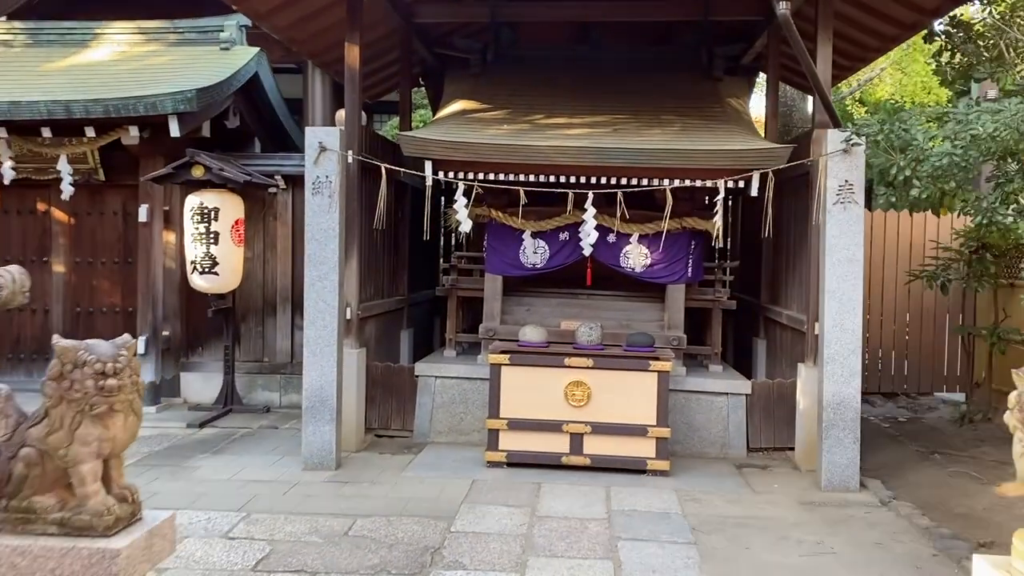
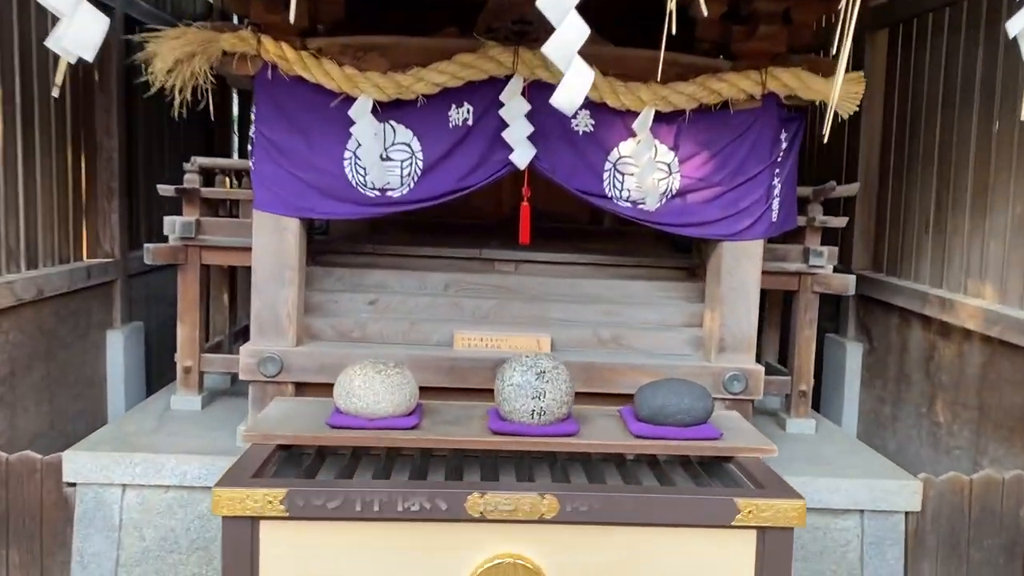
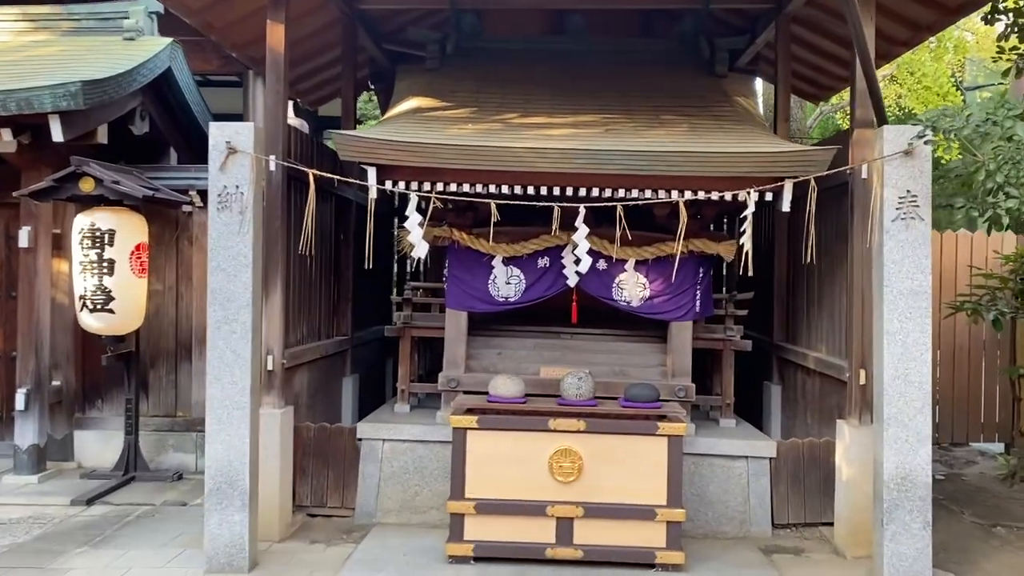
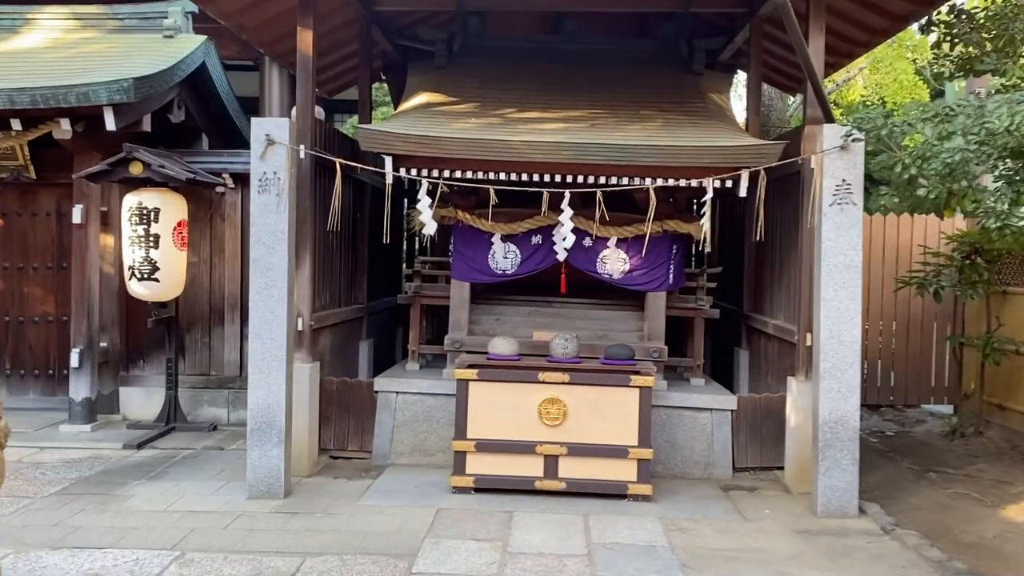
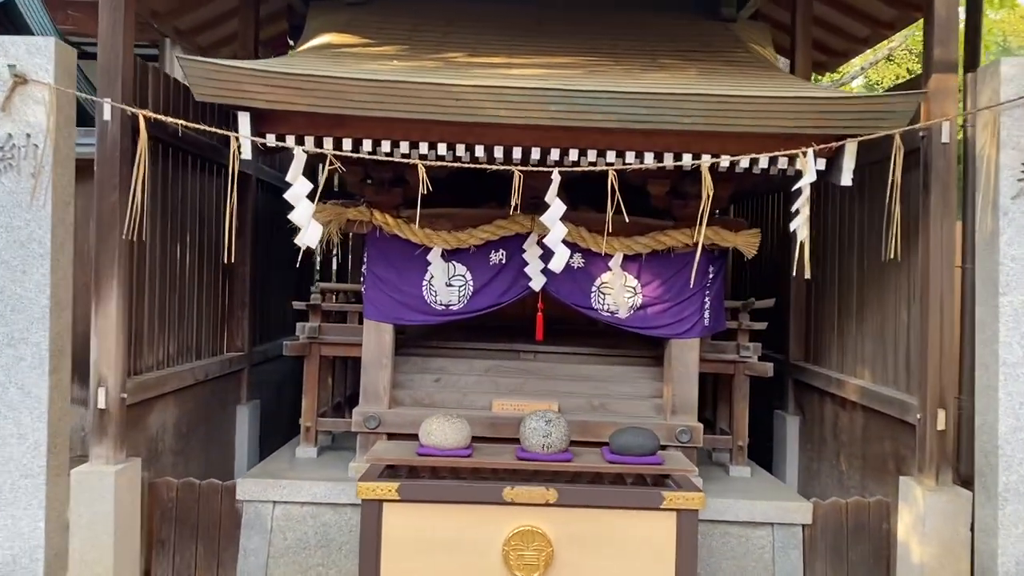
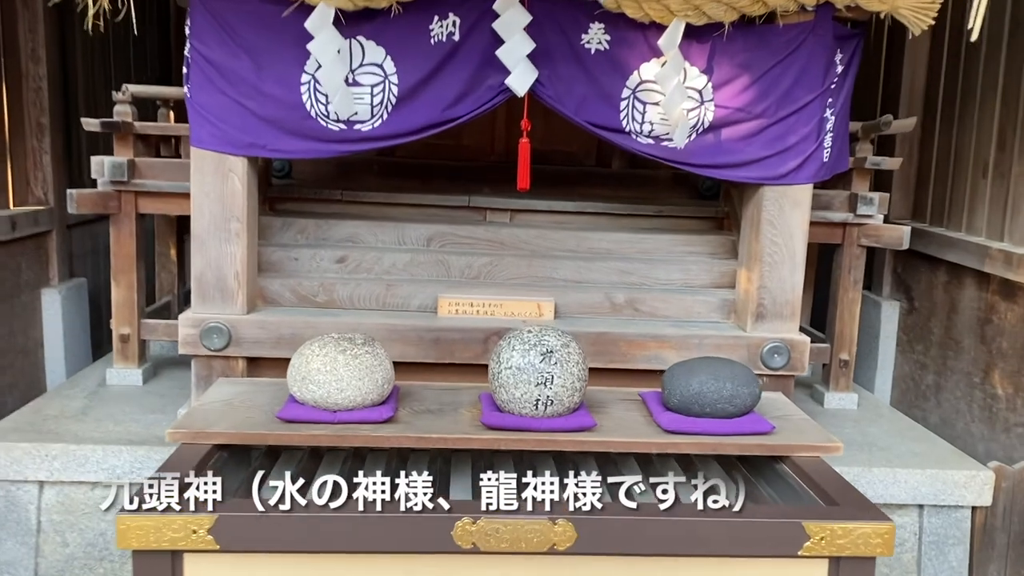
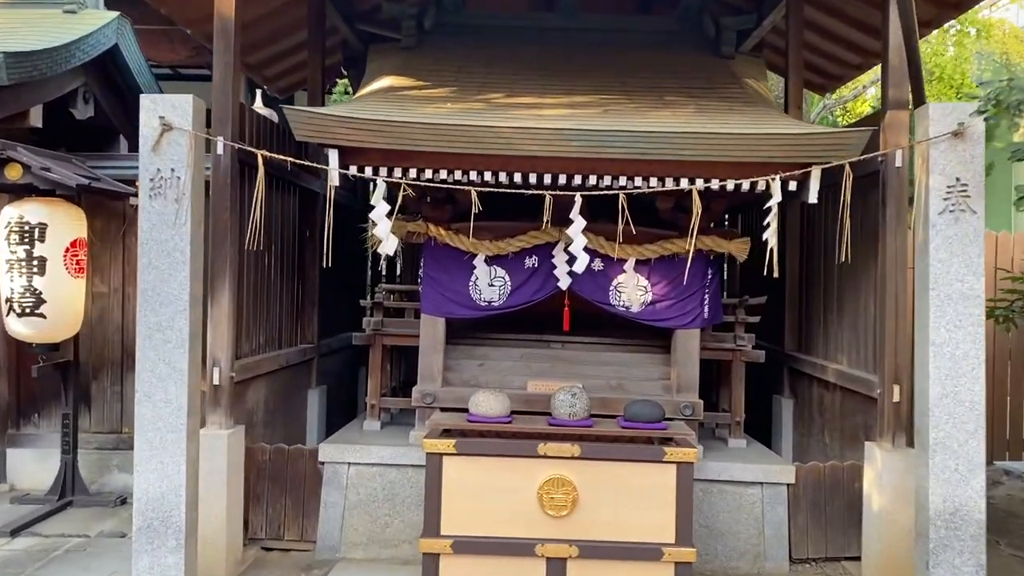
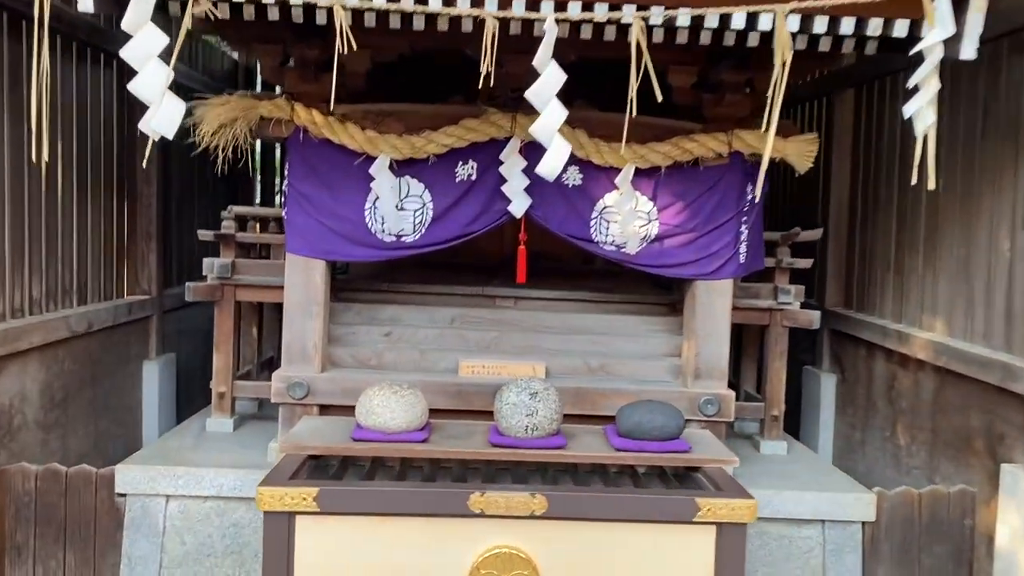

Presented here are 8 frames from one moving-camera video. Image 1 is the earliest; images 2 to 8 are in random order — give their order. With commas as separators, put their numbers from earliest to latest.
4, 3, 7, 5, 8, 2, 6
